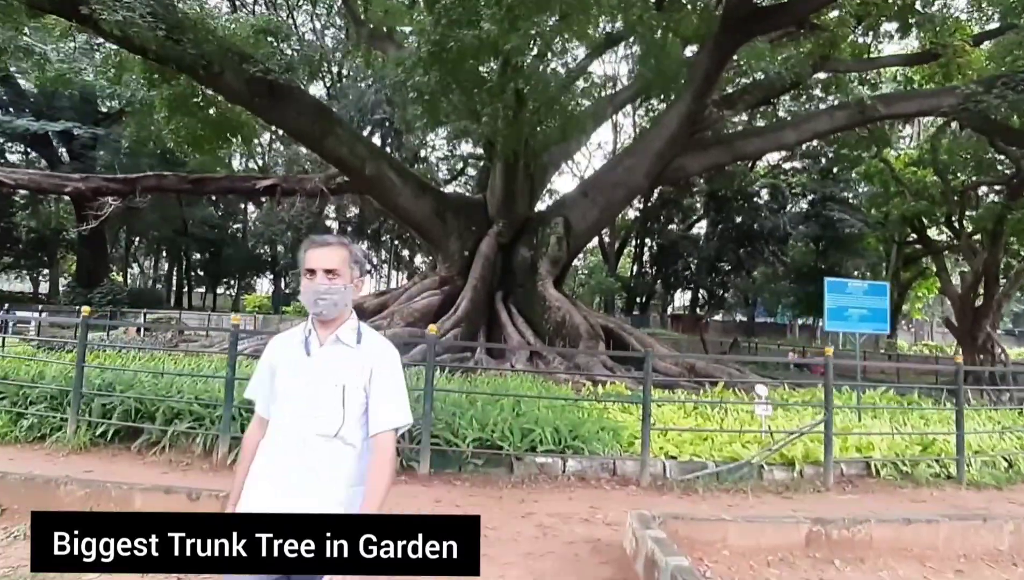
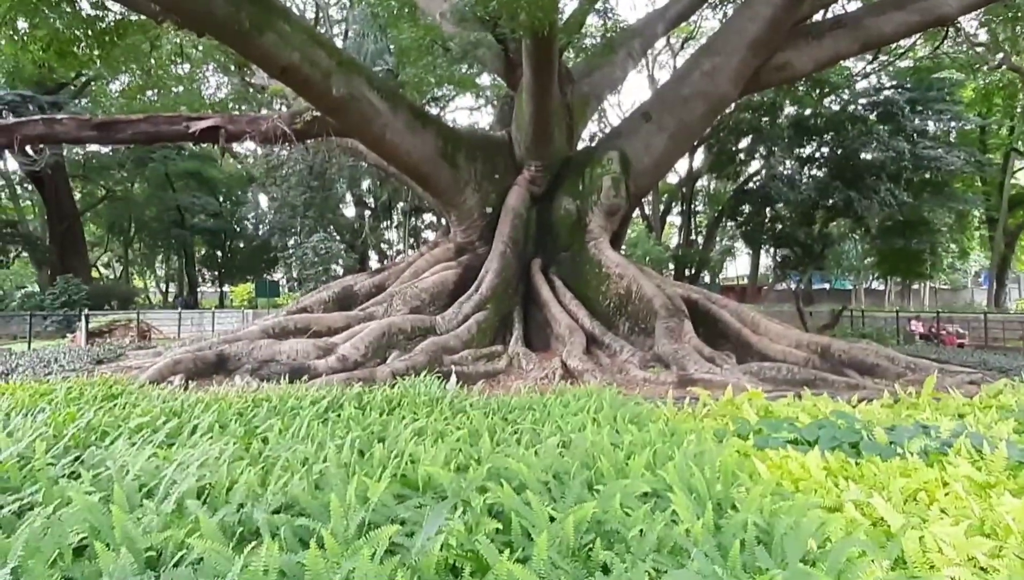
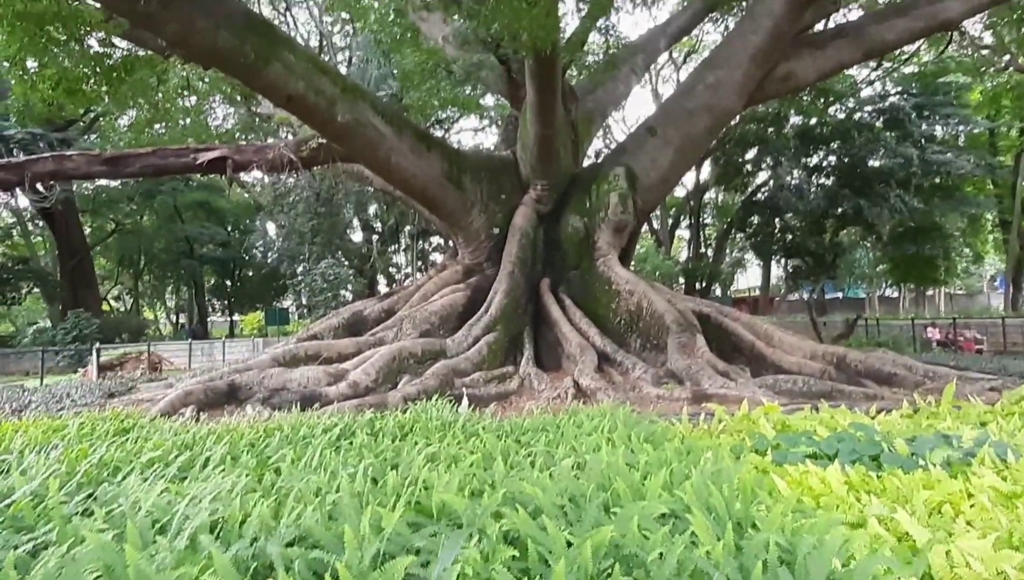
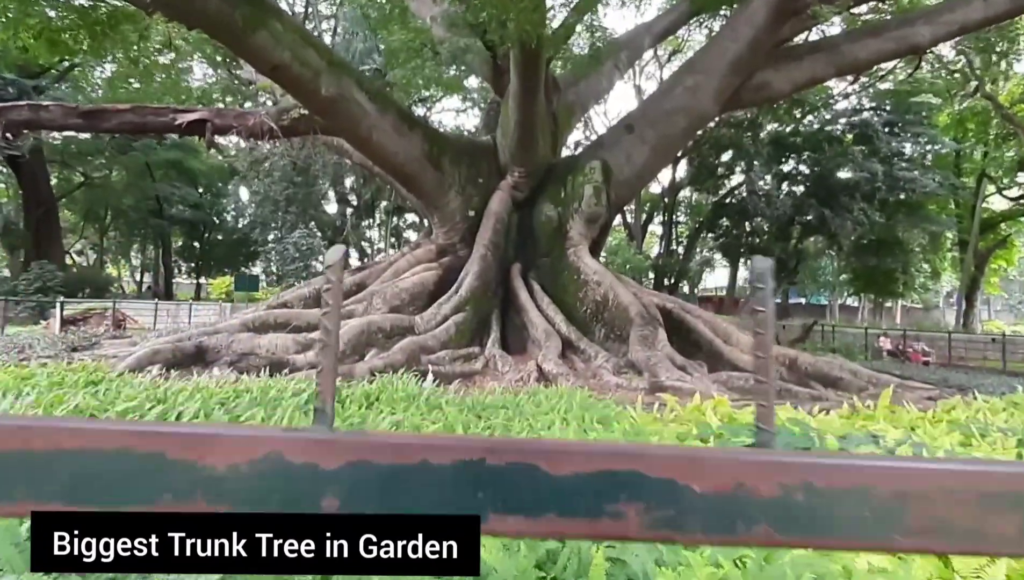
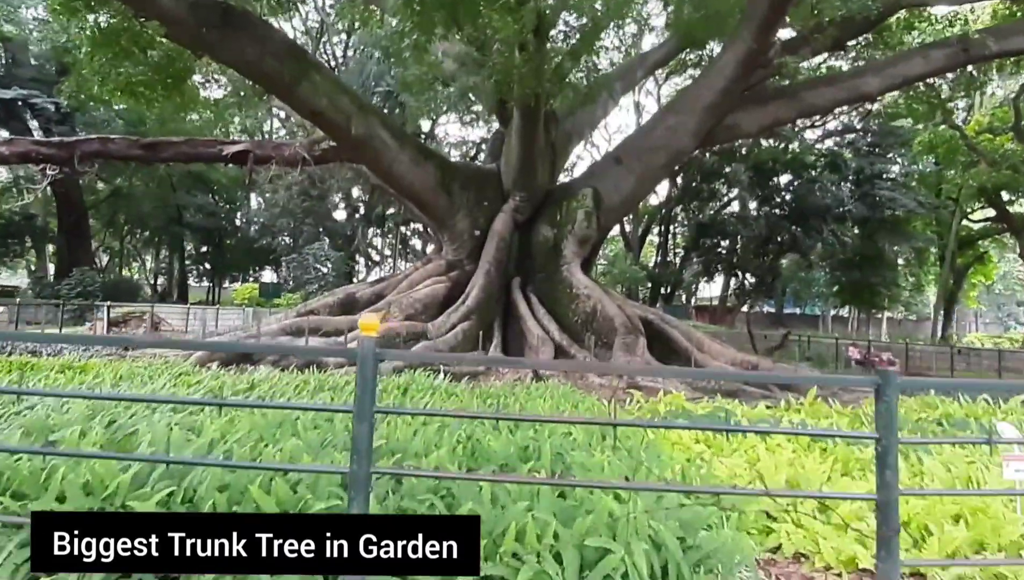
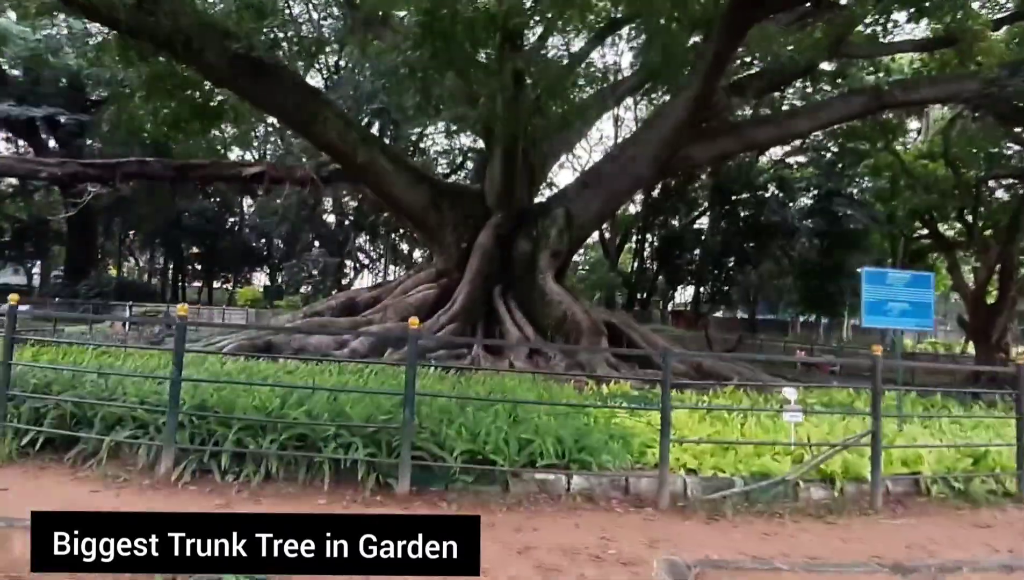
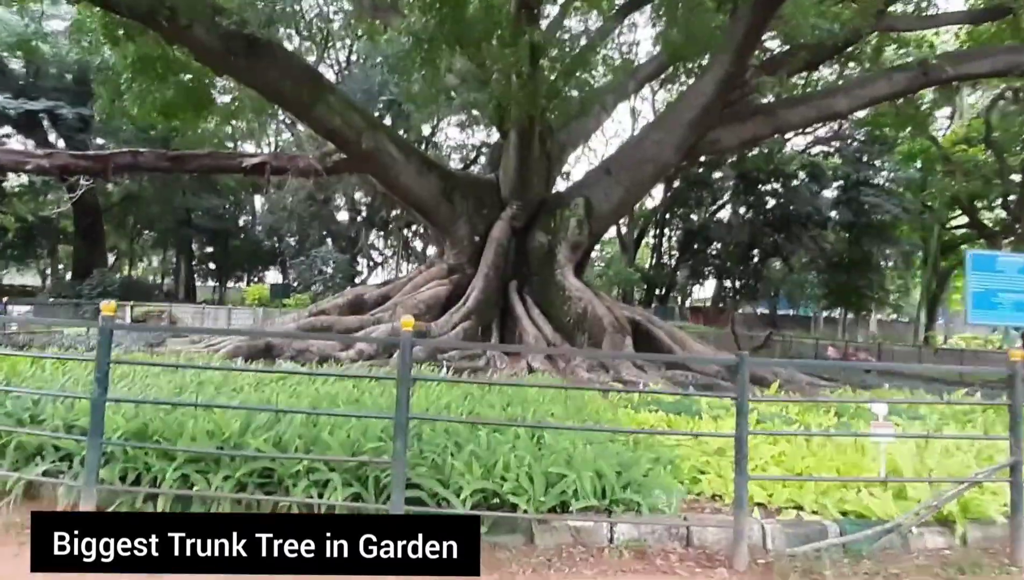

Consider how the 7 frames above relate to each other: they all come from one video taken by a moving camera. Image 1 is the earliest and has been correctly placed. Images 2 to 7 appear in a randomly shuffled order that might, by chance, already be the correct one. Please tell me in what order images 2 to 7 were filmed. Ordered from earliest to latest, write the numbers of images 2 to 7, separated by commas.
6, 7, 5, 4, 2, 3
